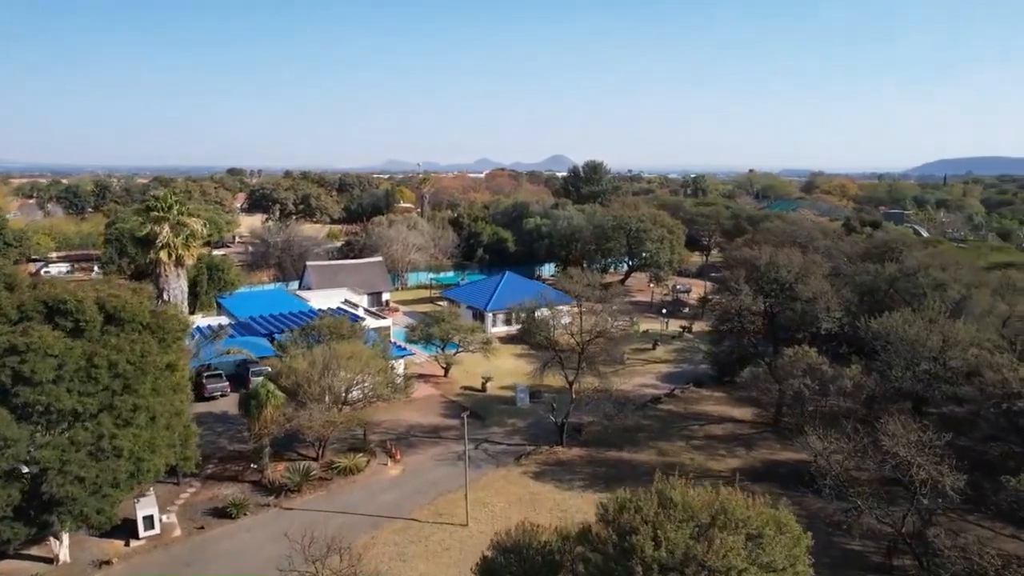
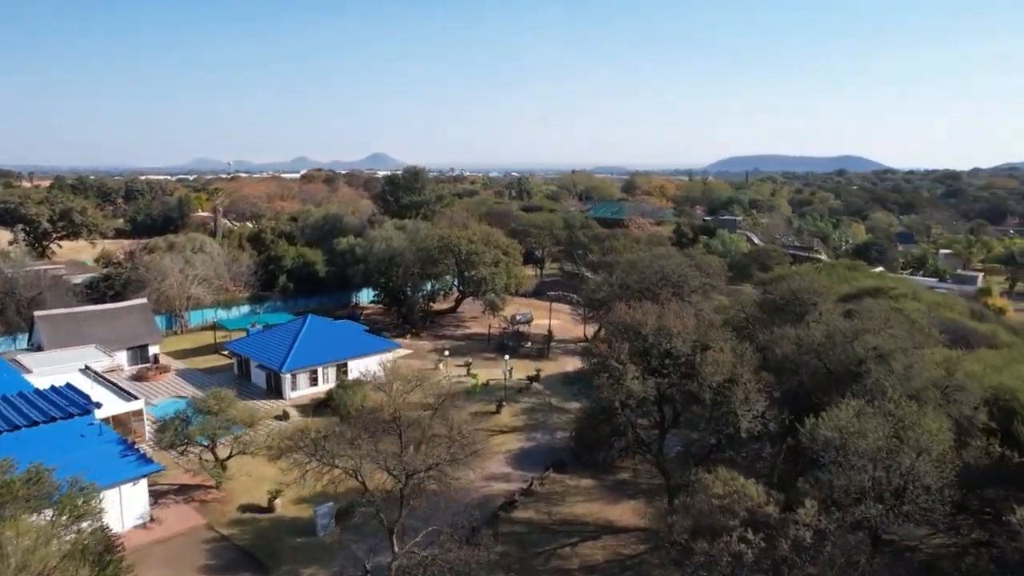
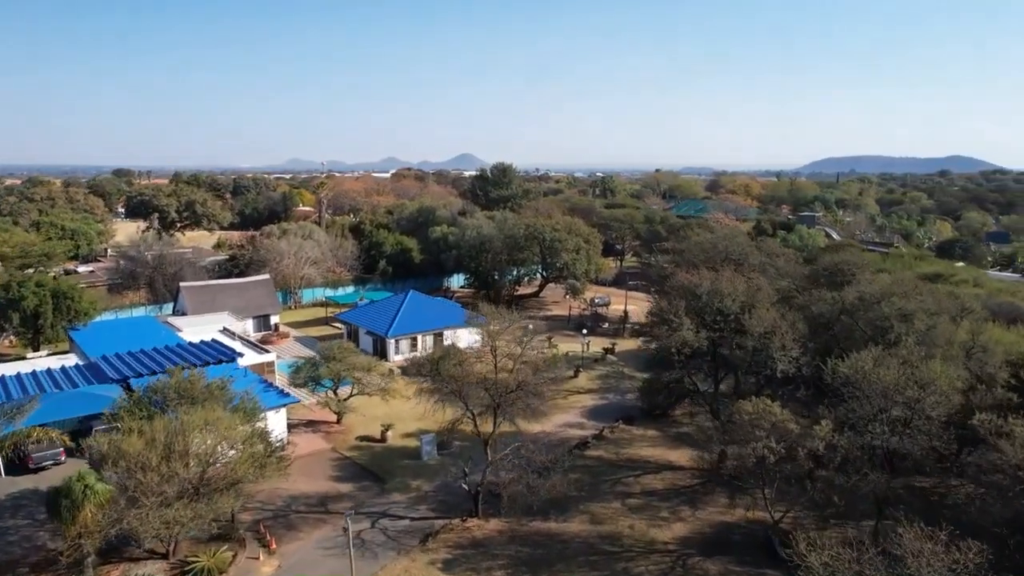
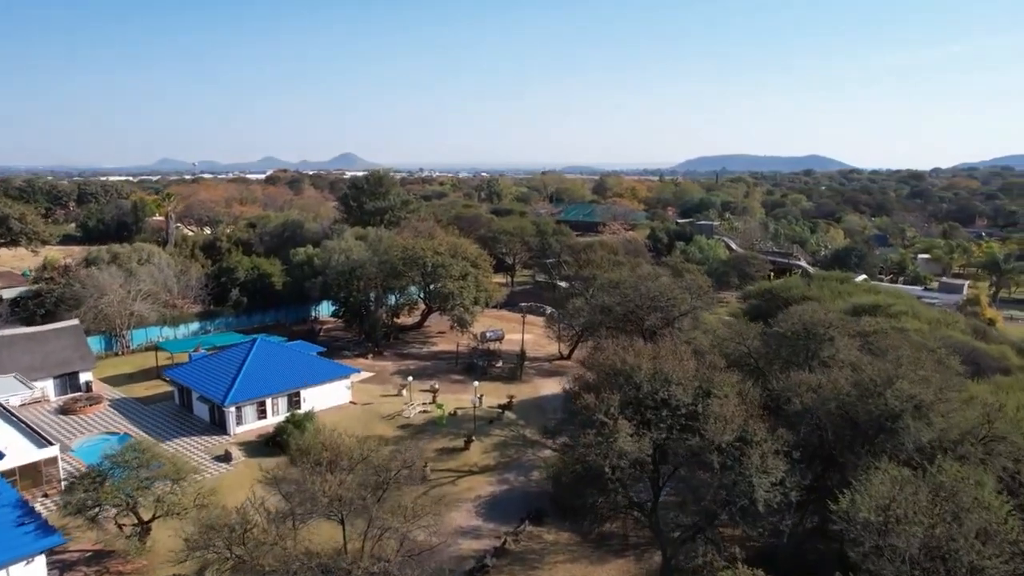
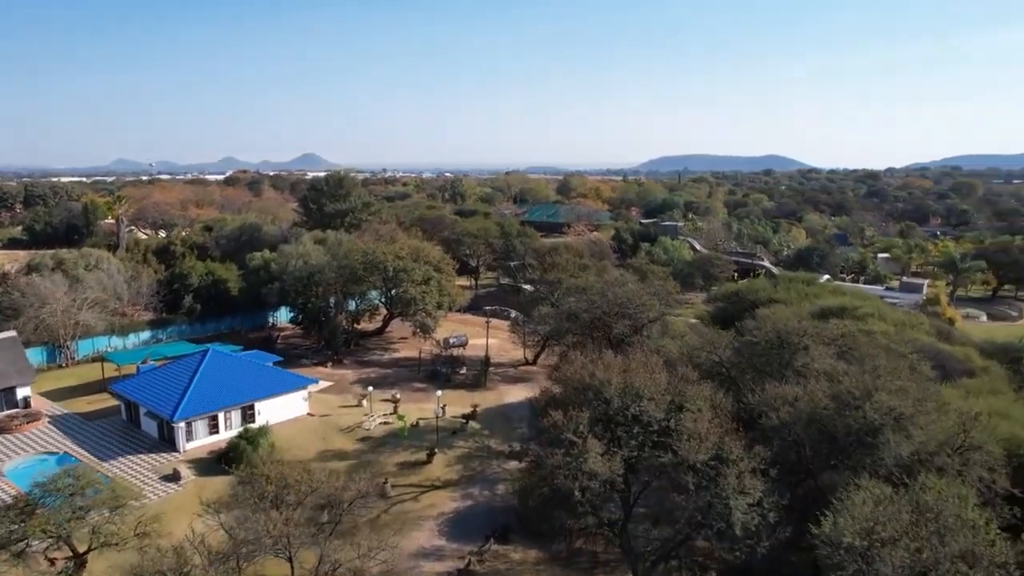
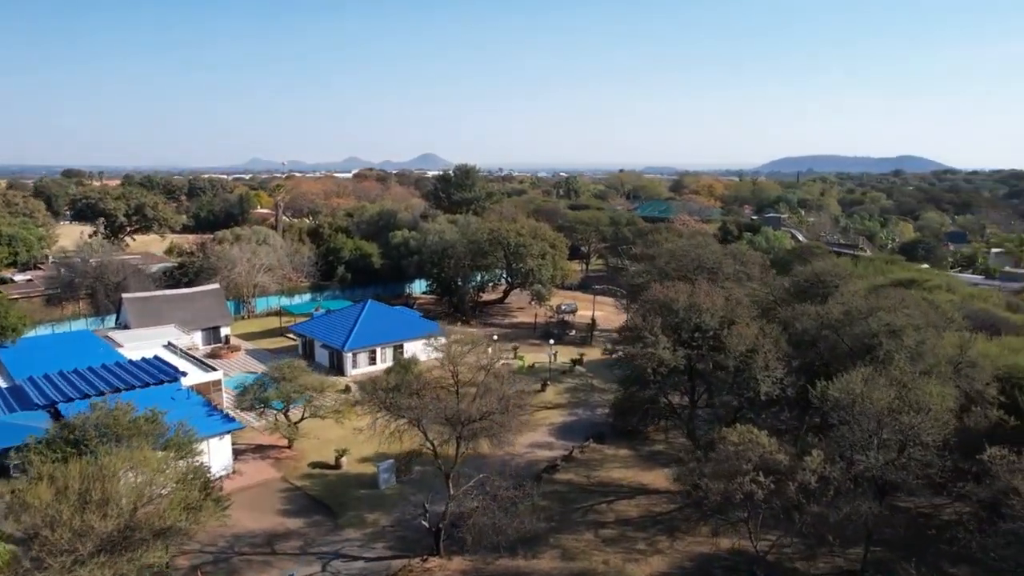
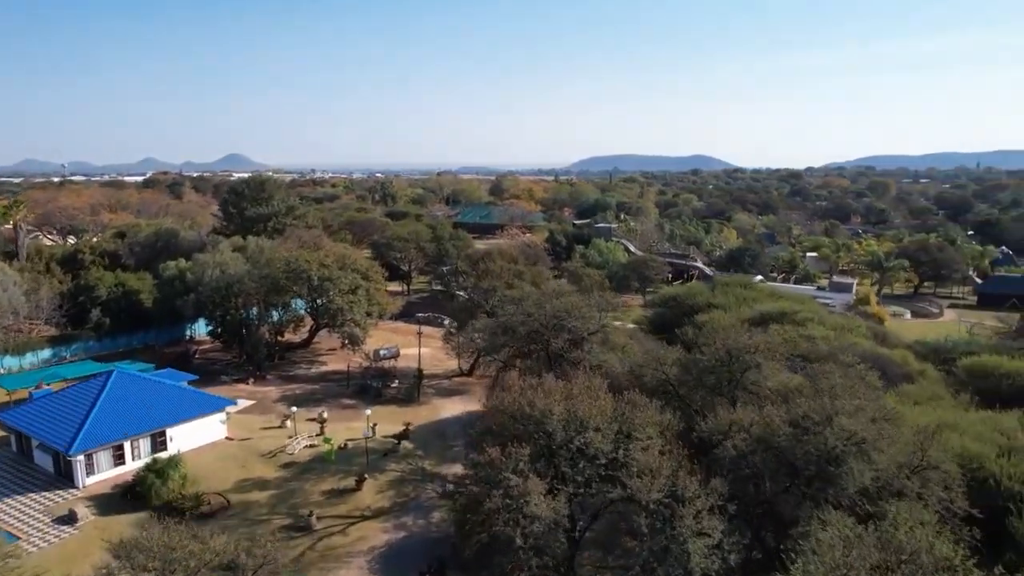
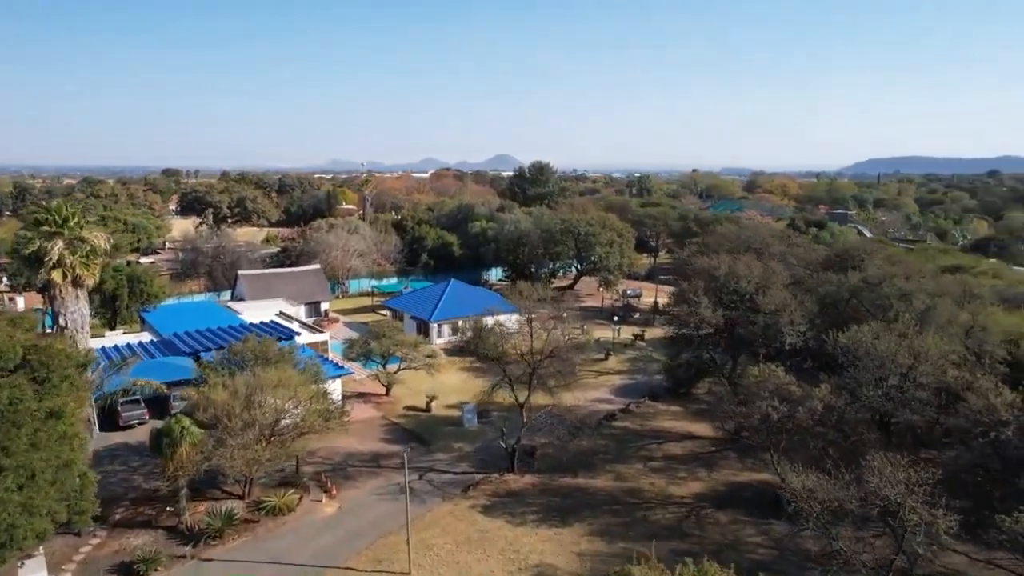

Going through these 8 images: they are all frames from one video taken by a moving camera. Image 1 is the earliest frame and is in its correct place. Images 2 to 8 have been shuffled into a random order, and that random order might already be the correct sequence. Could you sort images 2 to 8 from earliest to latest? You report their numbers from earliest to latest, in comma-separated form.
8, 3, 6, 2, 4, 5, 7
